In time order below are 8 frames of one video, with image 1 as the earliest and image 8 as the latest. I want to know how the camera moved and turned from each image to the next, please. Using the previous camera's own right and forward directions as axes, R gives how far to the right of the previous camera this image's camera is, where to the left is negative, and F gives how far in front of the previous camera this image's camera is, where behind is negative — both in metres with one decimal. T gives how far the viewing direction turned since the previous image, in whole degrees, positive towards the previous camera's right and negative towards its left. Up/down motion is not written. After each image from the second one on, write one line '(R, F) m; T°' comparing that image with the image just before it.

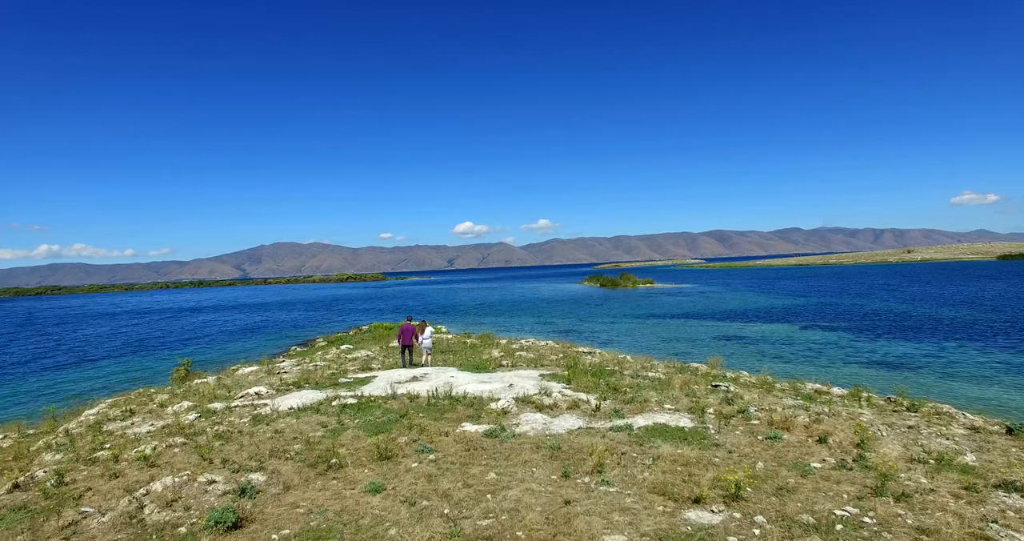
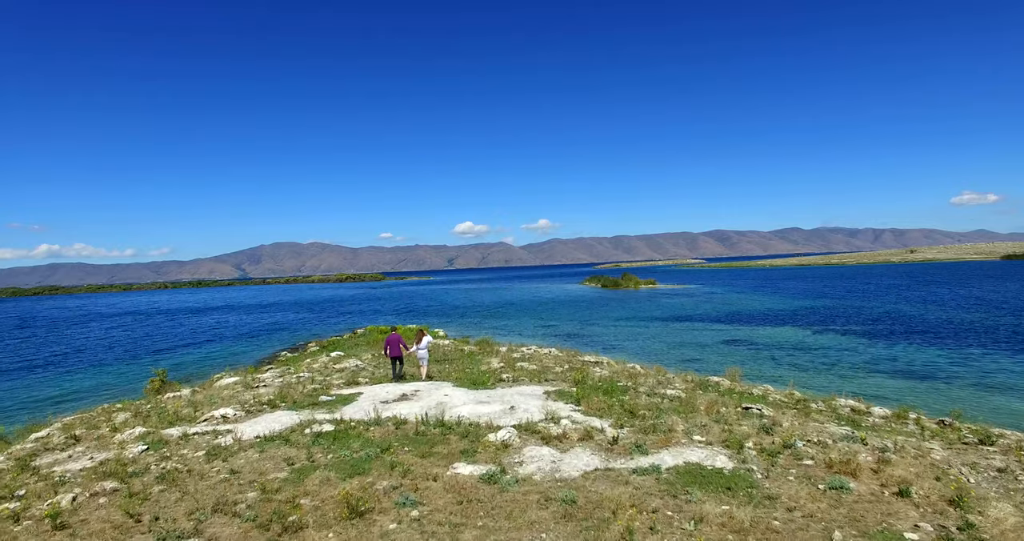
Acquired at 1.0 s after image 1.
(0.0, +1.9) m; 0°
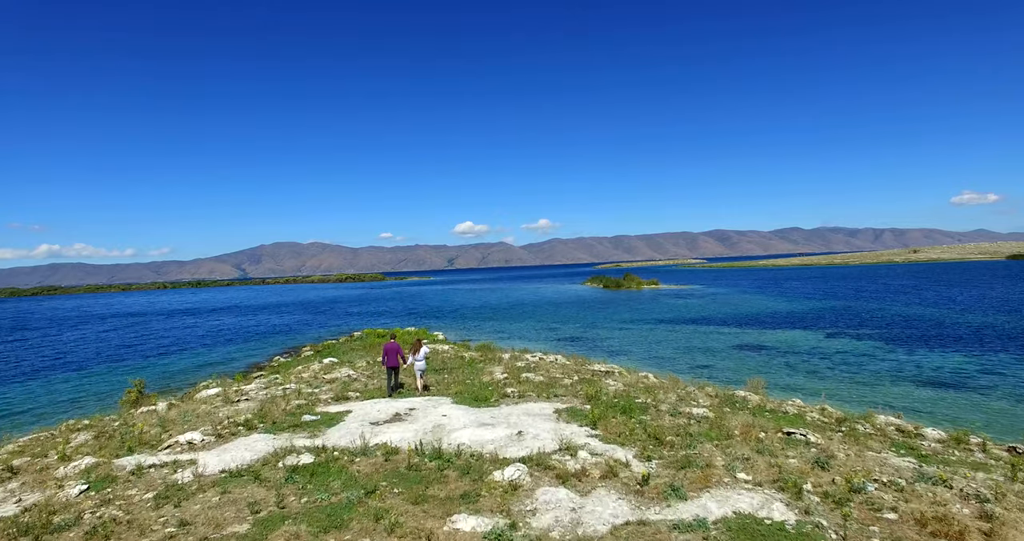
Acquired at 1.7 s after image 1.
(-0.2, +1.7) m; 0°
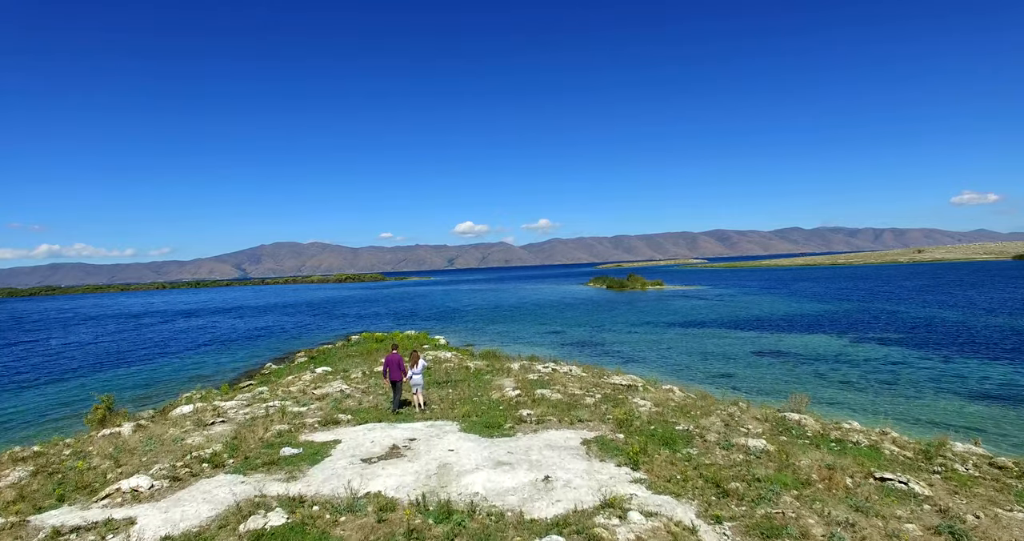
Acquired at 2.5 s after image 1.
(-0.5, +2.4) m; 0°
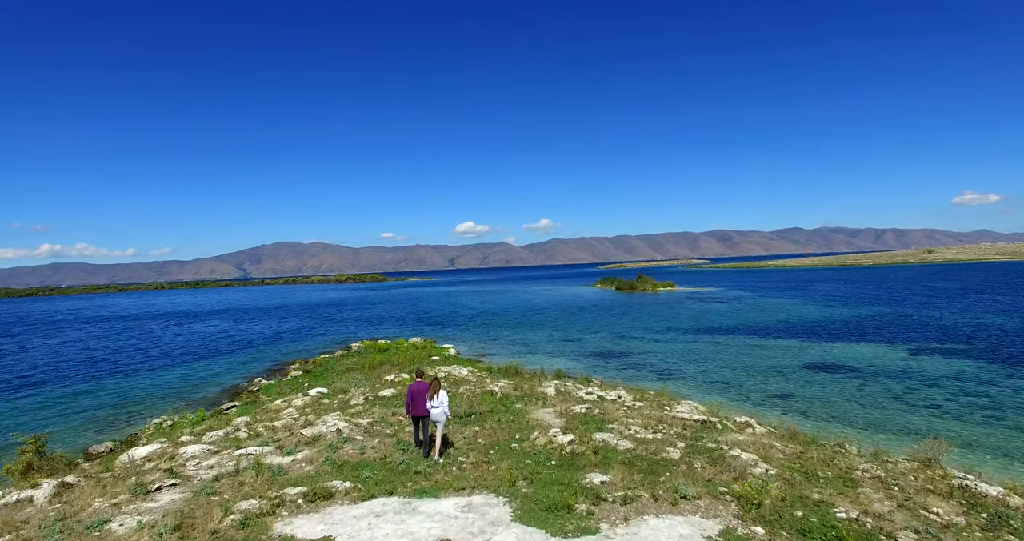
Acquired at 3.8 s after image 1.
(-1.5, +4.5) m; 0°
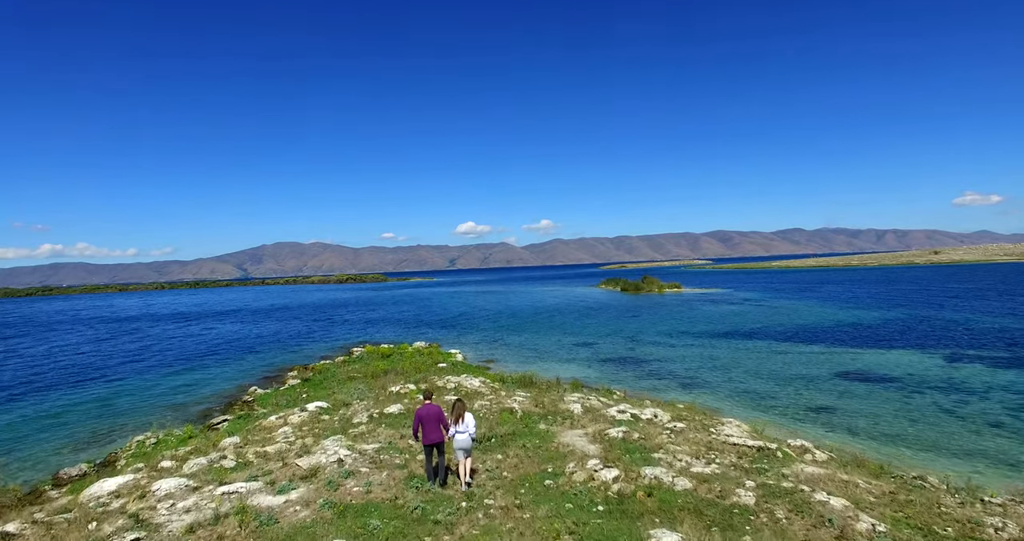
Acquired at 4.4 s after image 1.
(-0.9, +2.2) m; 0°
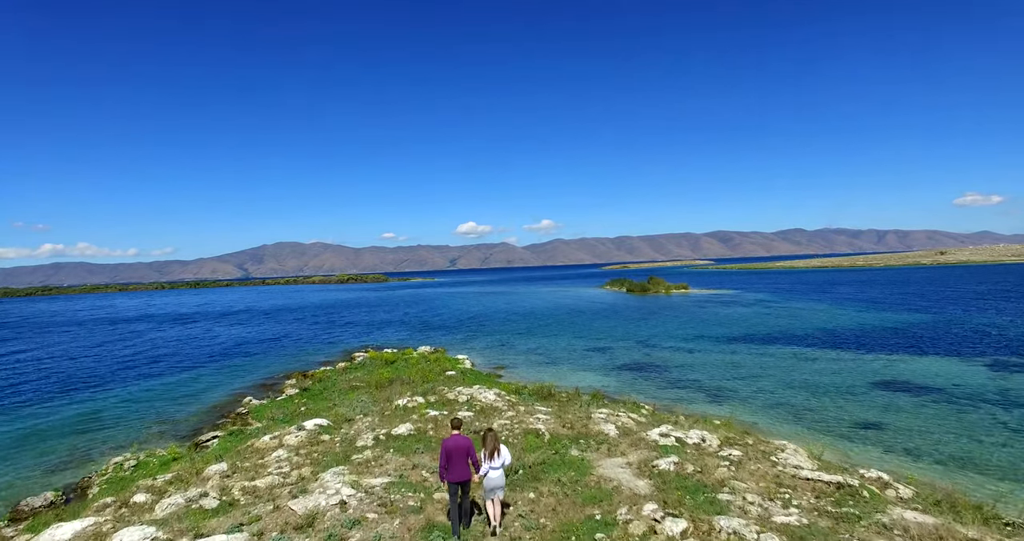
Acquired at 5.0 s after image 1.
(-0.9, +2.3) m; 0°
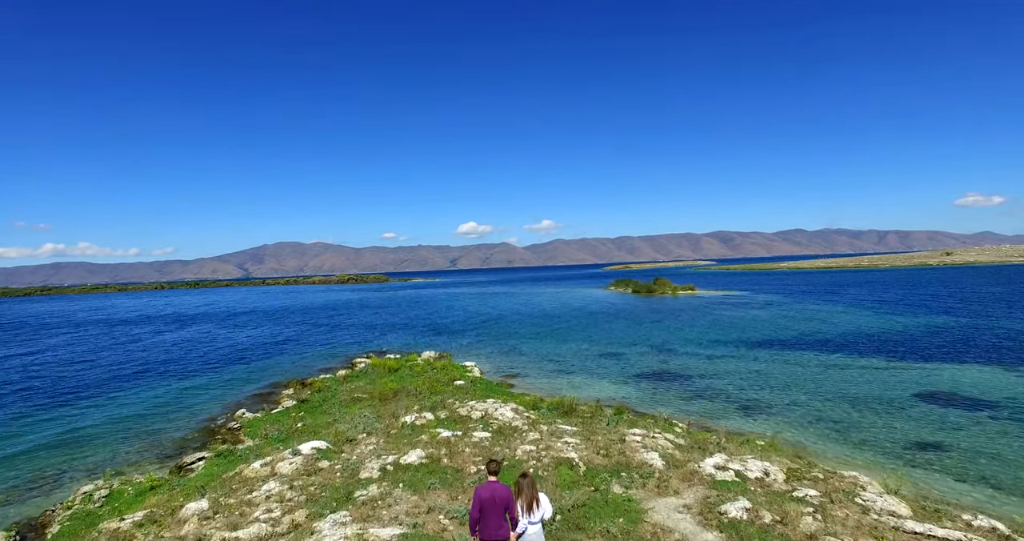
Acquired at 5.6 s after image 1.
(-0.9, +2.3) m; 0°
